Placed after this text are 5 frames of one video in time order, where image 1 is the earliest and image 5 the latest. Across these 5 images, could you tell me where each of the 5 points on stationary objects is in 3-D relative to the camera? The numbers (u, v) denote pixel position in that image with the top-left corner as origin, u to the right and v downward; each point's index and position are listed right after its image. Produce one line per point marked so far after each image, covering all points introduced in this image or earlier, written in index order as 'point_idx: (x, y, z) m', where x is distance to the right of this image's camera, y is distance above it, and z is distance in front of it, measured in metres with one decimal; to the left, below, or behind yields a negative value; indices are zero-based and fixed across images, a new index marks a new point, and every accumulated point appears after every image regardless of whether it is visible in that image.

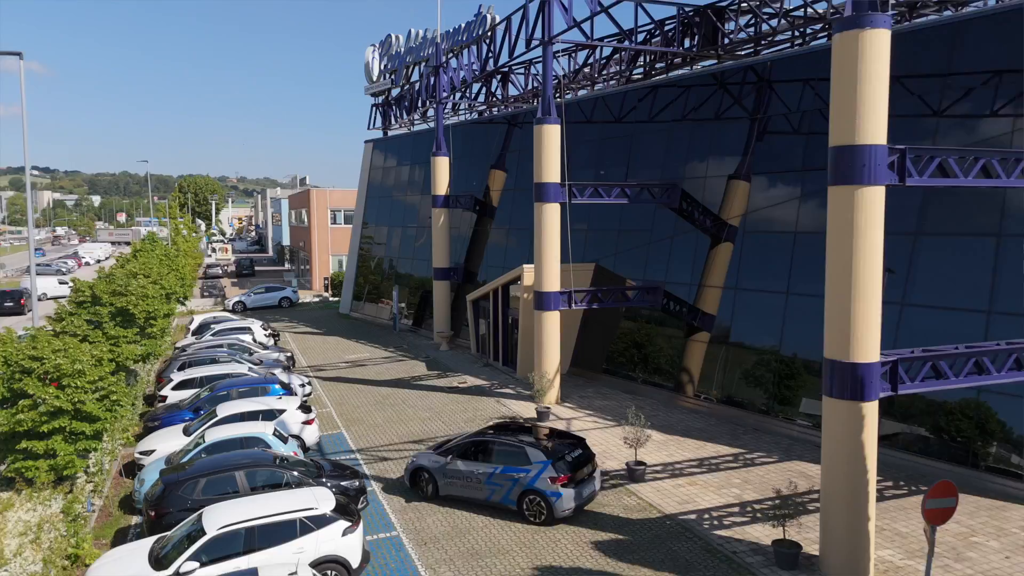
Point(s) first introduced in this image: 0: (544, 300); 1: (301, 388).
0: (+0.8, -0.3, +18.0) m
1: (-5.5, -2.6, +18.7) m
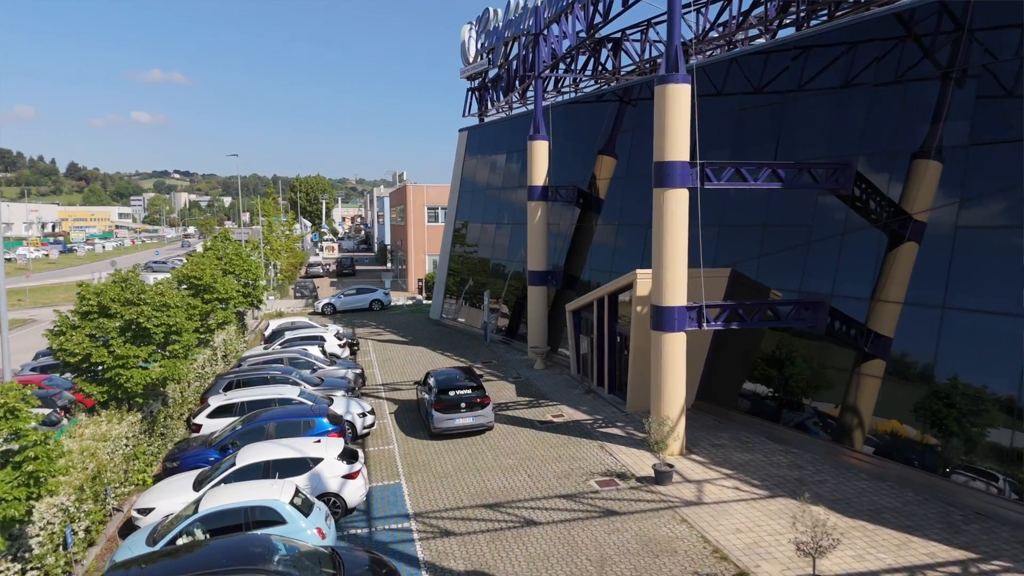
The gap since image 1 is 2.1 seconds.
0: (+2.9, -0.6, +13.6) m
1: (-3.3, -2.8, +15.2) m
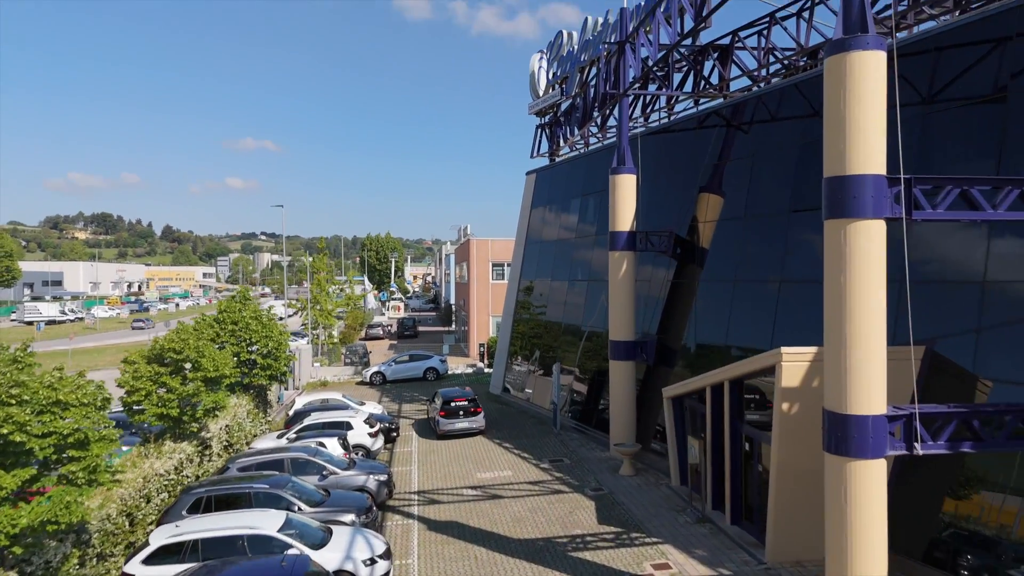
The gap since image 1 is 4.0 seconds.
0: (+3.9, -1.7, +8.2) m
1: (-2.1, -4.0, +10.2) m
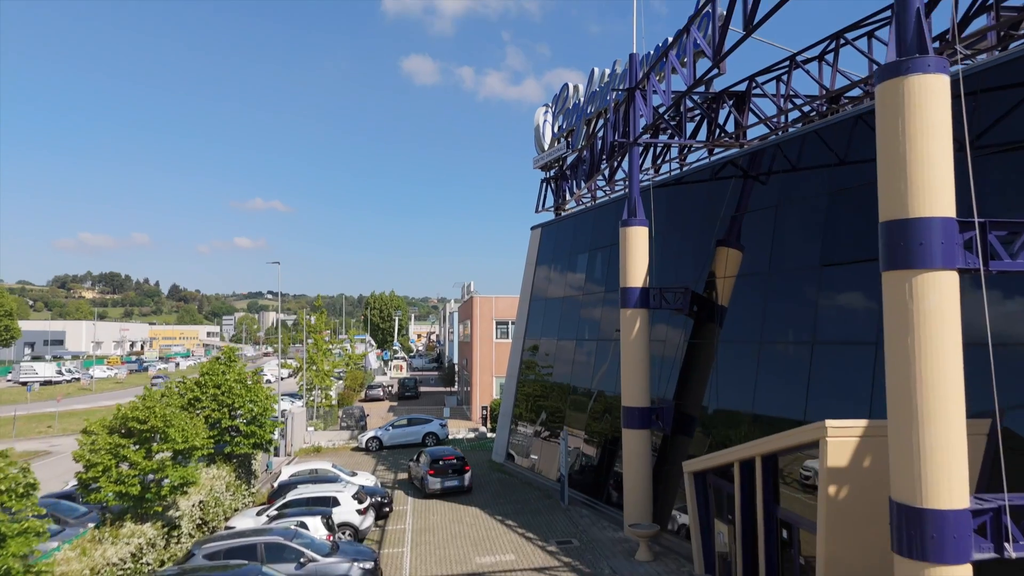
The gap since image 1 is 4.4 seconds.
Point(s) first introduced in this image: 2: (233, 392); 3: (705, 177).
0: (+3.9, -2.3, +6.6) m
1: (-2.1, -4.8, +8.6) m
2: (-7.1, -2.6, +18.1) m
3: (+4.8, +2.7, +17.6) m
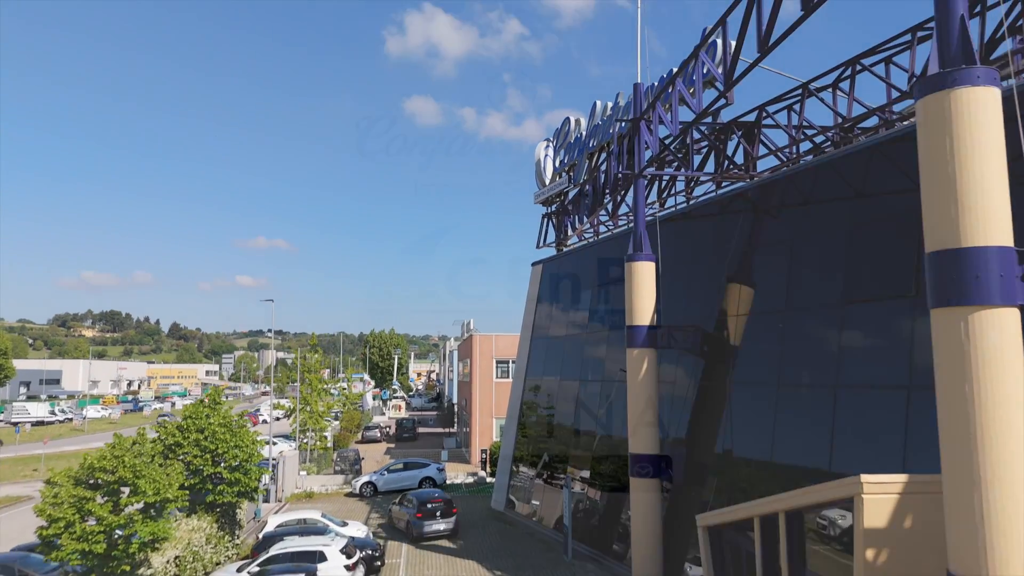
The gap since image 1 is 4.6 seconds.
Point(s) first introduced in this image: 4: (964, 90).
0: (+3.9, -2.6, +5.6) m
1: (-2.1, -5.2, +7.4) m
2: (-7.1, -3.6, +17.1) m
3: (+4.8, +1.8, +16.9) m
4: (+3.9, +1.7, +6.1) m
